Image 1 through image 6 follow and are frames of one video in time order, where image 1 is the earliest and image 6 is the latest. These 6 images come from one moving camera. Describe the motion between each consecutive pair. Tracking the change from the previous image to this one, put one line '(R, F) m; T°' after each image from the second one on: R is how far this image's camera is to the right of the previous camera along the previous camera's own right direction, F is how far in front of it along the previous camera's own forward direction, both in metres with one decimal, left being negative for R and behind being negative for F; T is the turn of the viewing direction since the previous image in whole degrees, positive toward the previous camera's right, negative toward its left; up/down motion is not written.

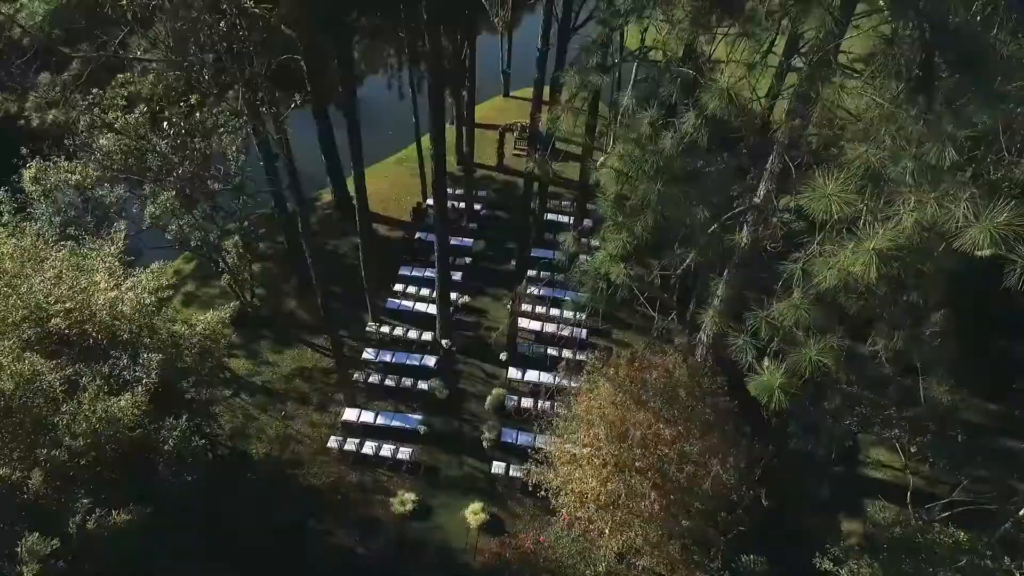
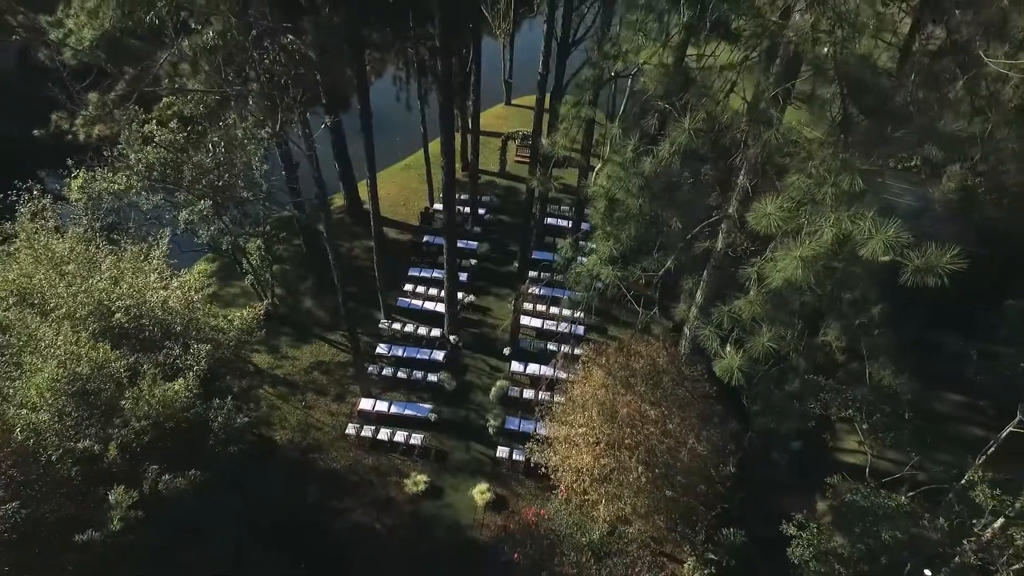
(-0.1, -1.3) m; 0°
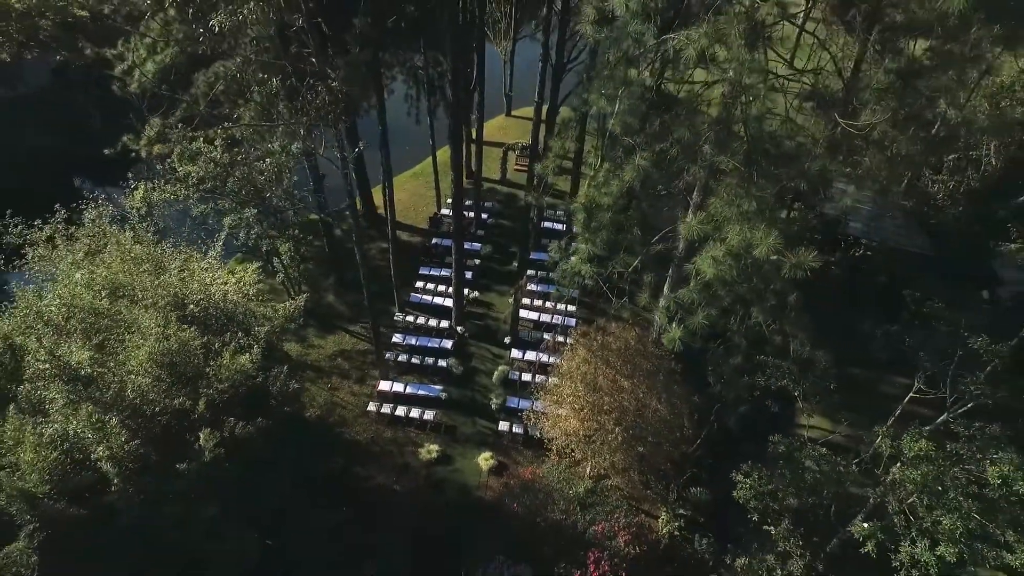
(0.0, -2.4) m; 0°
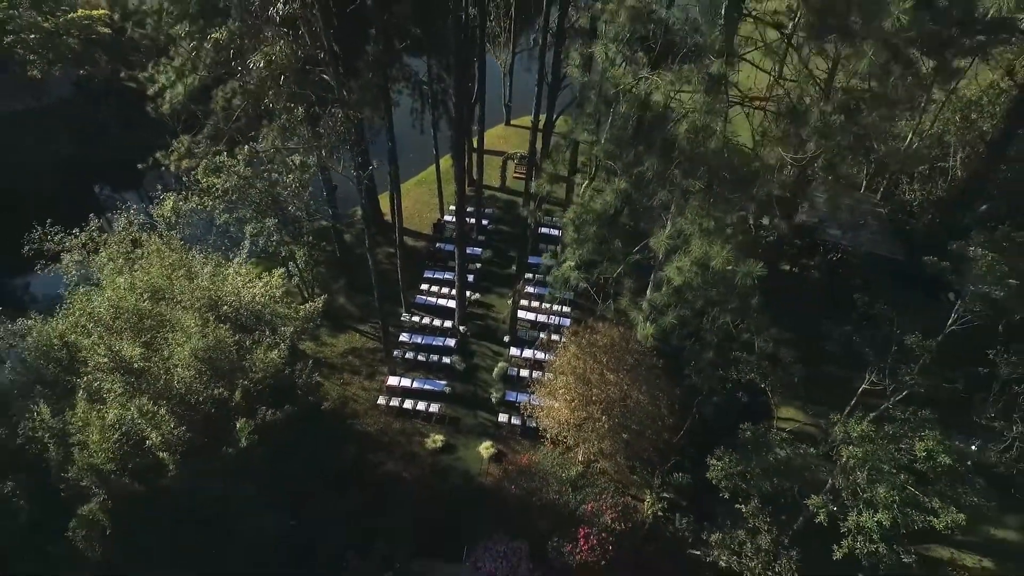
(0.0, -1.5) m; 0°
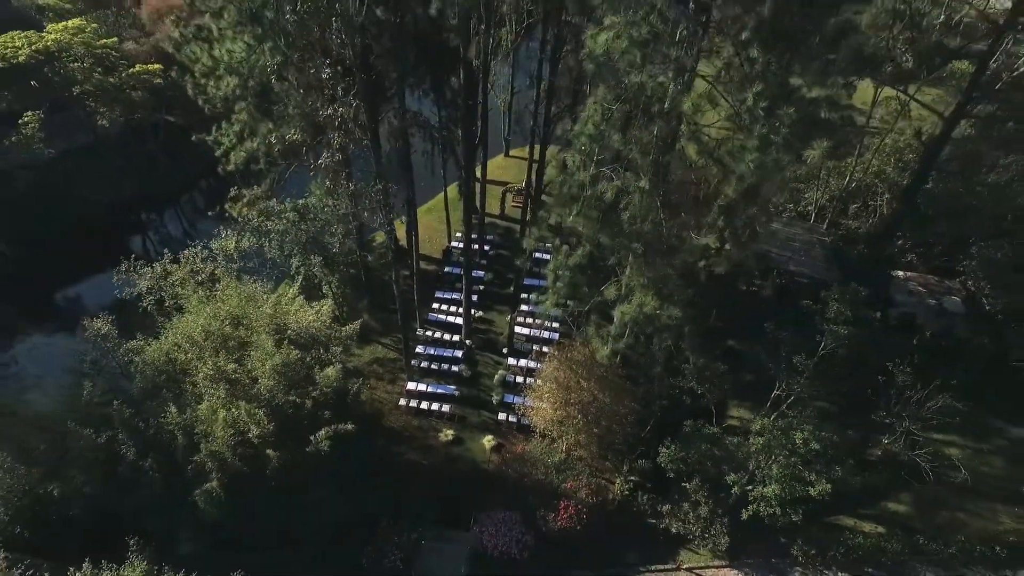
(+0.1, -4.3) m; 0°
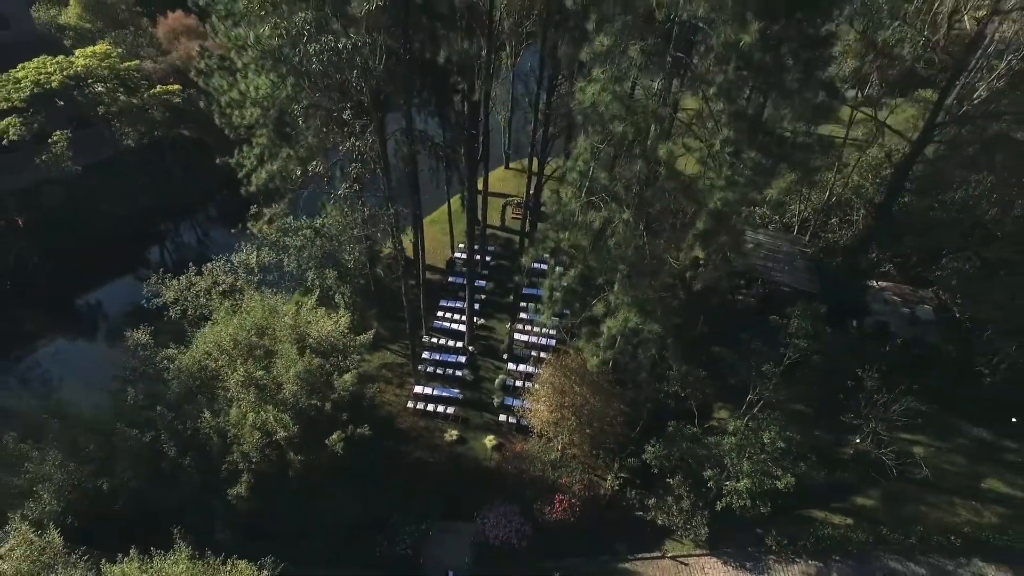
(0.0, -1.9) m; 0°
